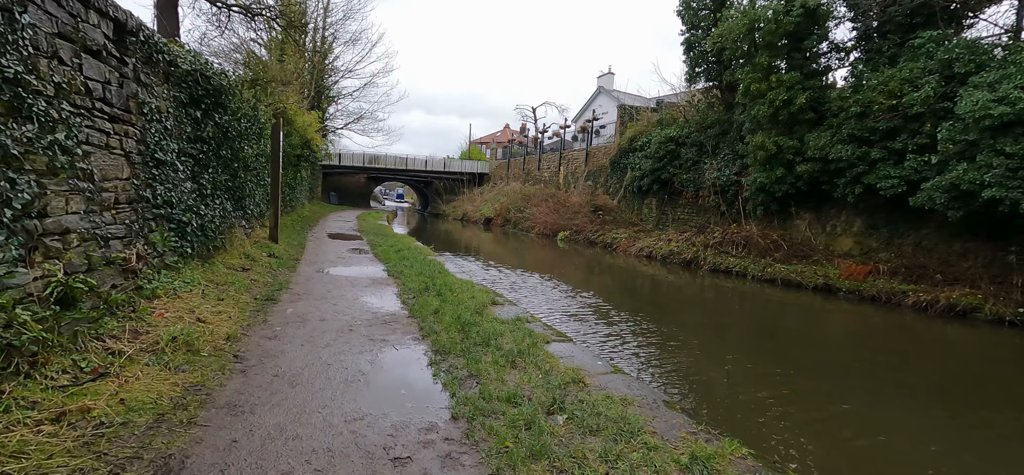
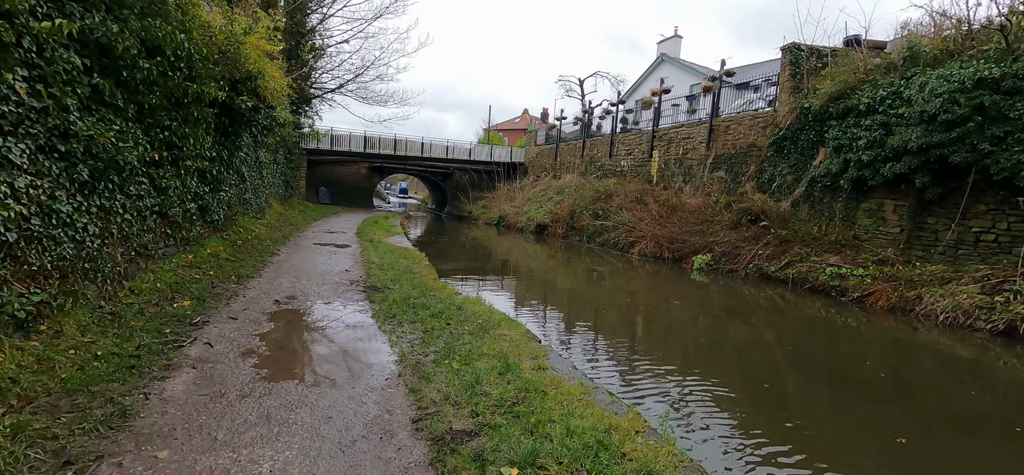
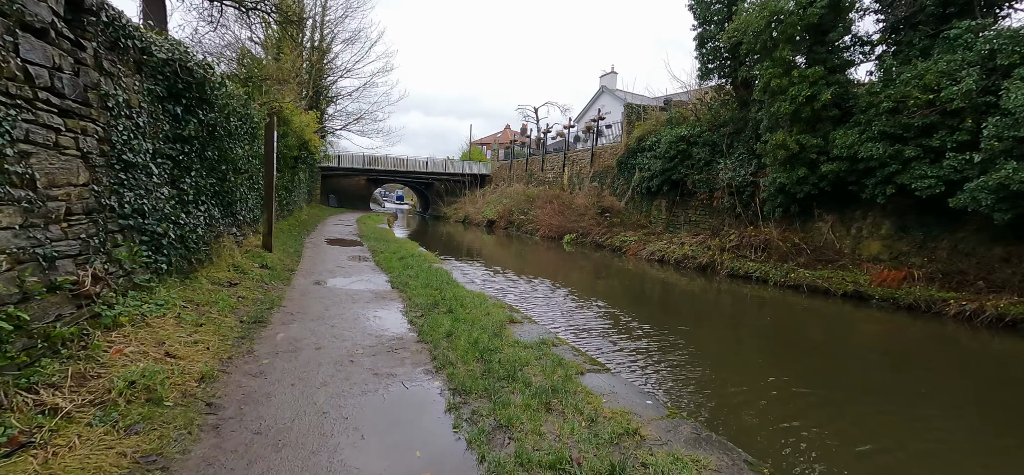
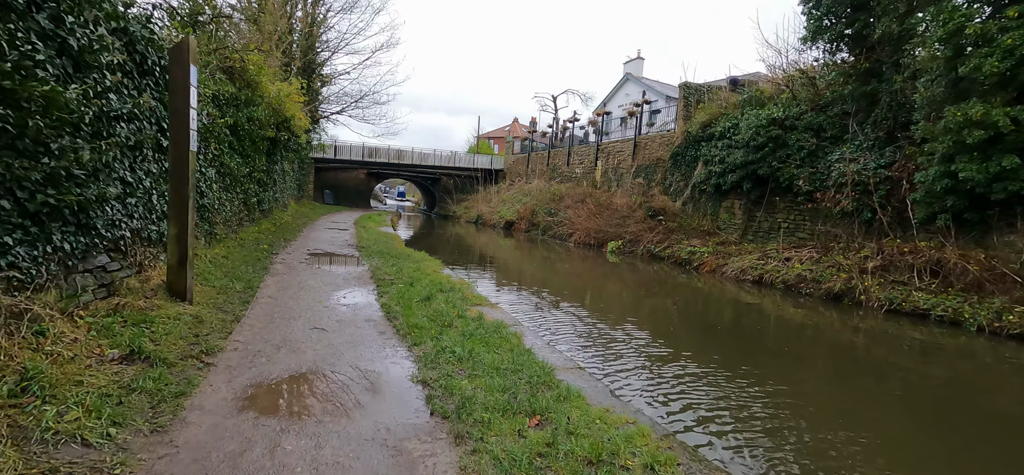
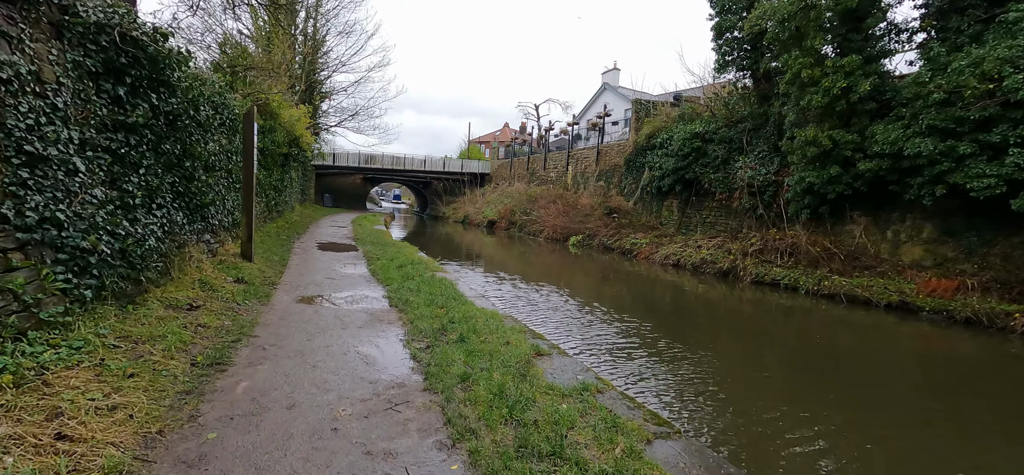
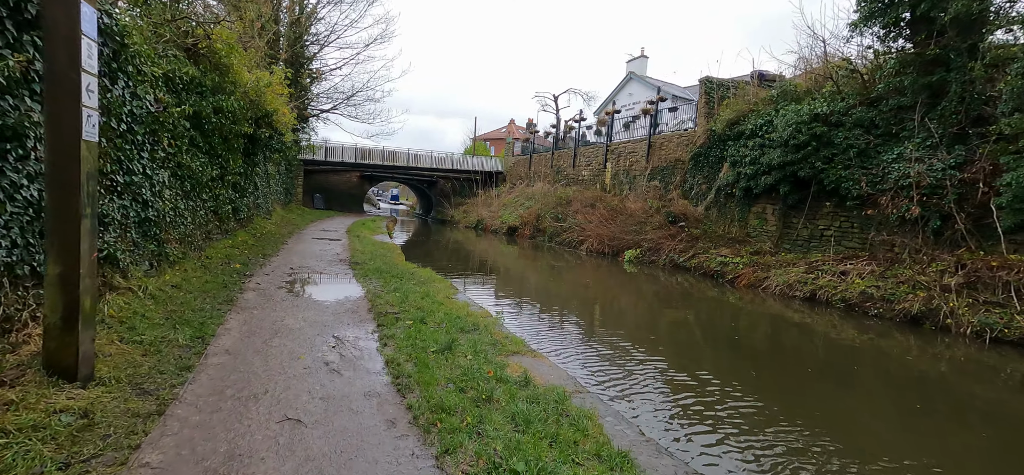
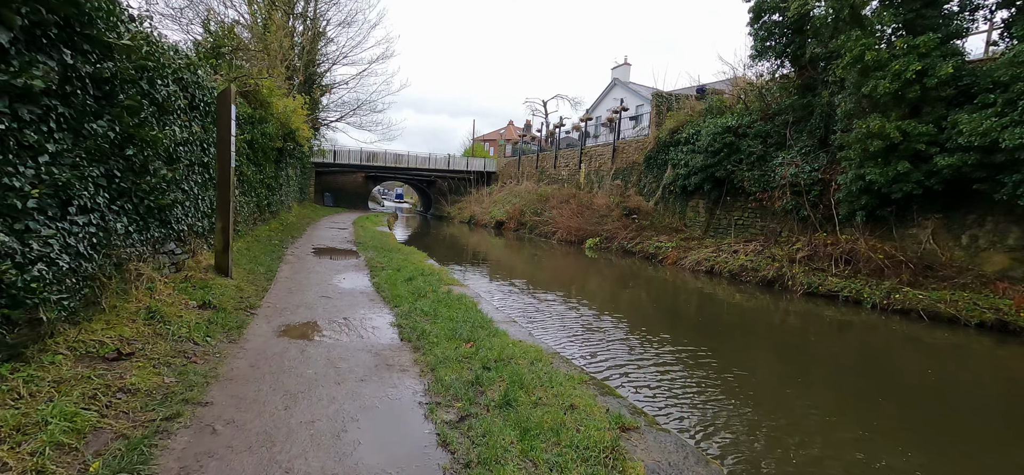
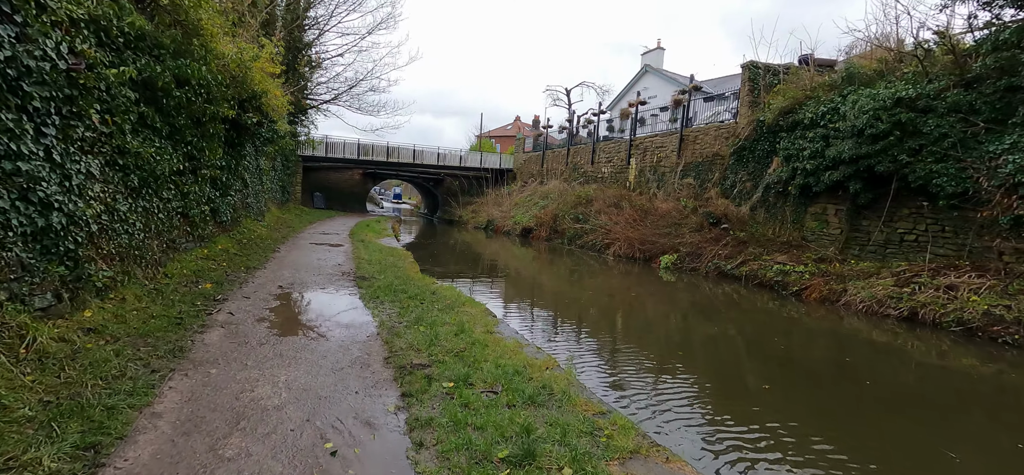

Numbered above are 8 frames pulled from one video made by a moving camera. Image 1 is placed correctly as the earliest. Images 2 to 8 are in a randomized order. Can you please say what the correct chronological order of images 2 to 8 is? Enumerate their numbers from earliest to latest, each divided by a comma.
3, 5, 7, 4, 6, 8, 2
